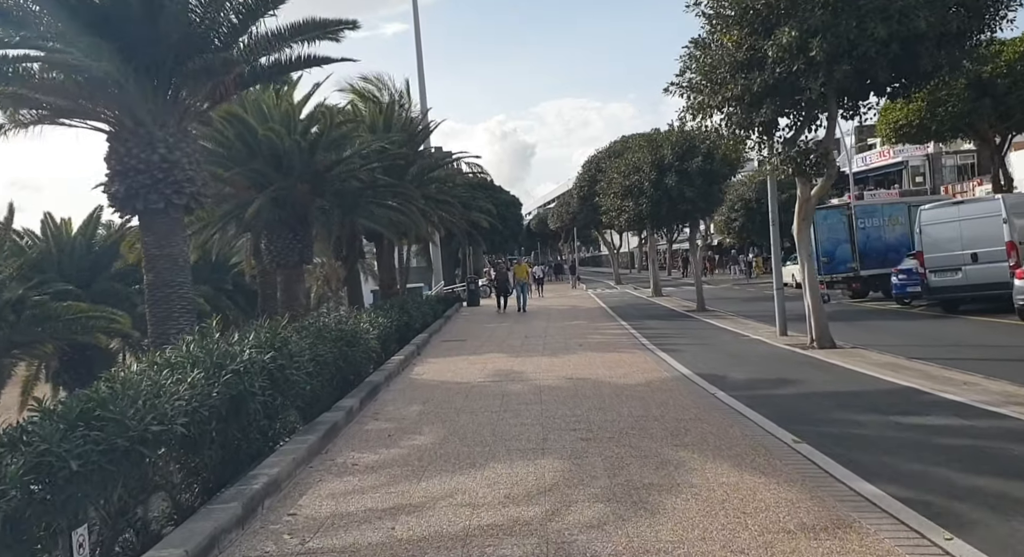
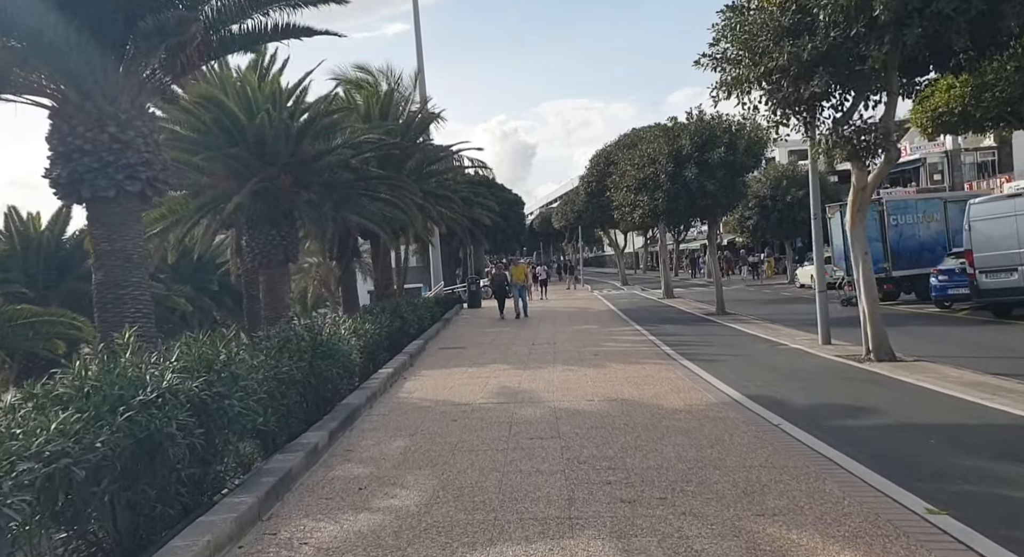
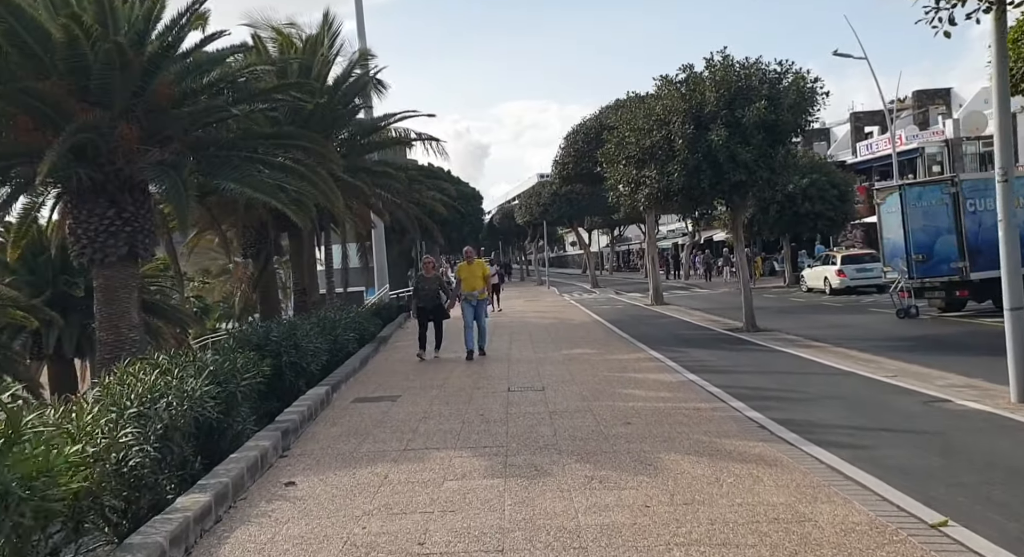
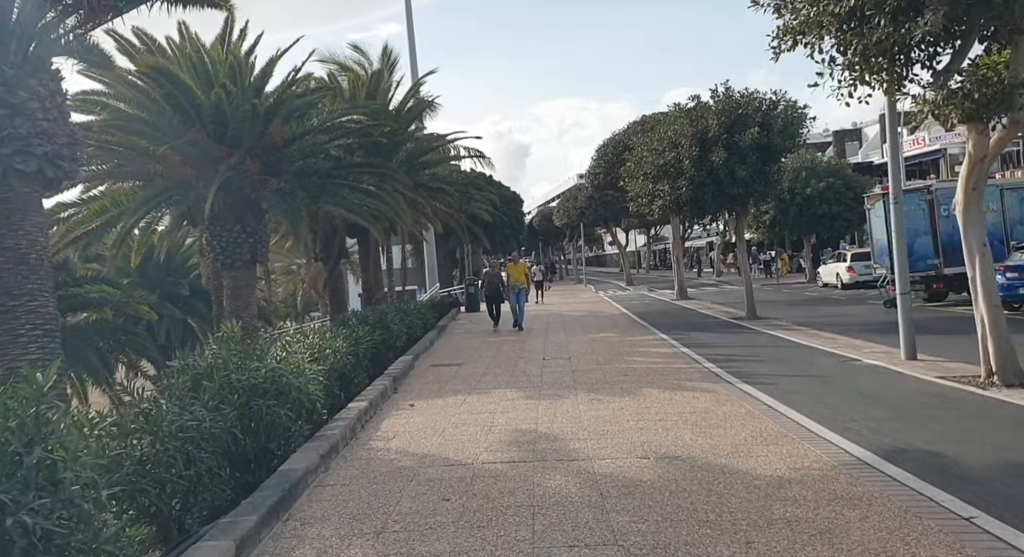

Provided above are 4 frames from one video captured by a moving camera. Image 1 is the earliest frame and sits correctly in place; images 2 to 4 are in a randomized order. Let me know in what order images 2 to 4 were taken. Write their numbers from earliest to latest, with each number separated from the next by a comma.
2, 4, 3
